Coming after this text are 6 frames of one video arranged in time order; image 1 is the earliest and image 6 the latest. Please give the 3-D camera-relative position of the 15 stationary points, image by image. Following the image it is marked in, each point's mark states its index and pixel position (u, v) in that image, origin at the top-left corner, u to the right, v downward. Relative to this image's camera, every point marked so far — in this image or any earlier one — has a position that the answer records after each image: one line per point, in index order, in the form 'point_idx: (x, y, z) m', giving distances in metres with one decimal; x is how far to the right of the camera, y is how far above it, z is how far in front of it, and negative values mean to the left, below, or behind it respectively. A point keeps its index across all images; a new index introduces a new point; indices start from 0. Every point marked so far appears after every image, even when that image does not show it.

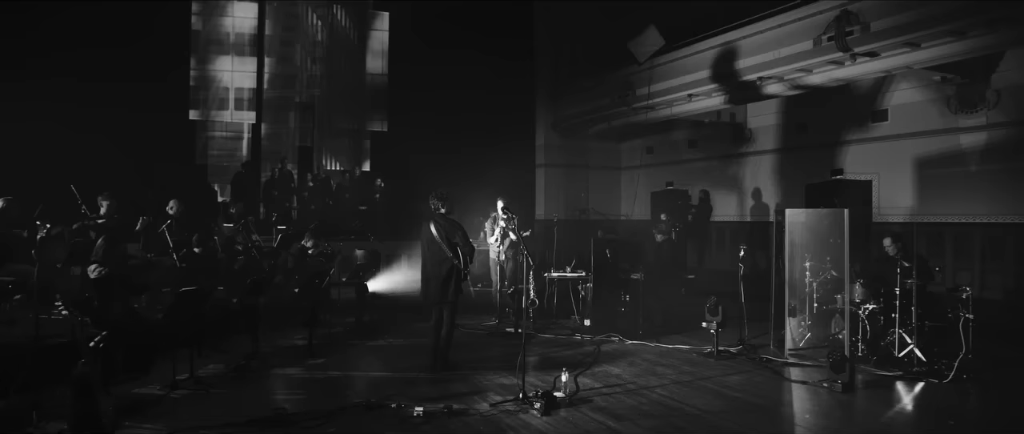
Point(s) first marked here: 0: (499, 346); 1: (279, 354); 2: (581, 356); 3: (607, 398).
0: (-0.3, -1.7, +8.0) m
1: (-2.8, -1.7, +7.3) m
2: (+0.8, -1.7, +7.5) m
3: (+0.9, -1.7, +5.7) m
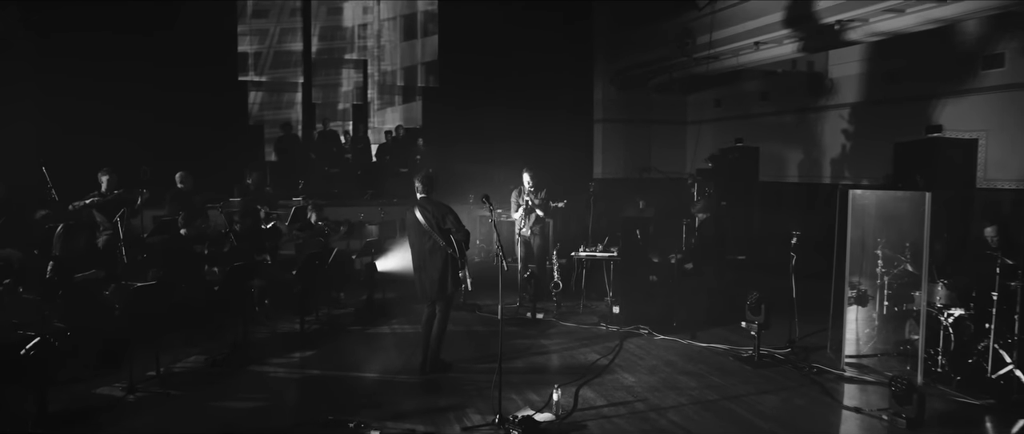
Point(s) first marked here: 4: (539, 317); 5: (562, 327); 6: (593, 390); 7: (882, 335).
0: (-0.1, -1.4, +7.2) m
1: (-2.7, -1.4, +6.8) m
2: (+0.9, -1.5, +6.6) m
3: (+0.7, -1.6, +4.8) m
4: (+0.4, -1.3, +8.2) m
5: (+0.6, -1.4, +7.7) m
6: (+0.7, -1.5, +5.6) m
7: (+3.9, -1.2, +6.4) m
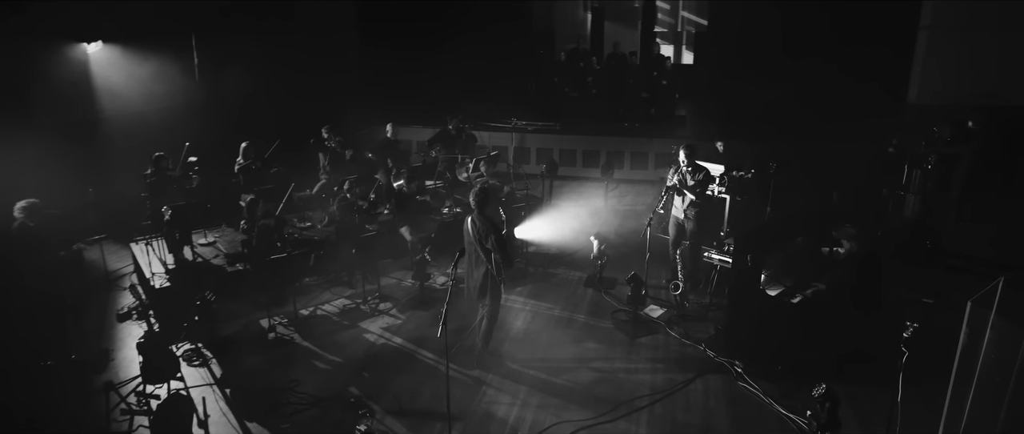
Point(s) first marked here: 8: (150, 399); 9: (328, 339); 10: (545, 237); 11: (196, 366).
0: (+0.9, -1.4, +7.3) m
1: (-1.5, -1.1, +8.2) m
2: (+1.4, -1.8, +6.2) m
3: (+0.2, -2.1, +4.8) m
4: (+1.8, -1.2, +7.8) m
5: (+1.8, -1.4, +7.3) m
6: (+0.7, -1.9, +5.4) m
7: (+3.8, -2.0, +4.5) m
8: (-3.5, -1.8, +6.0) m
9: (-2.2, -1.4, +7.3) m
10: (+0.4, -0.4, +10.4) m
11: (-3.4, -1.6, +6.6) m
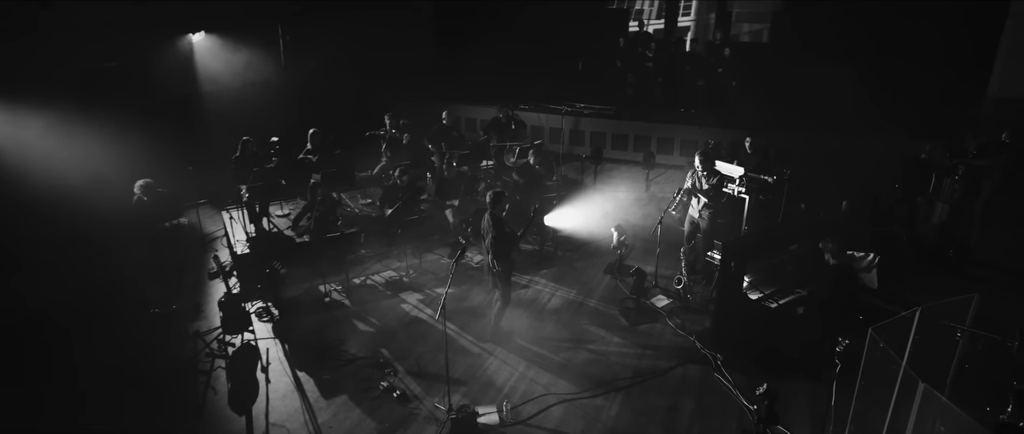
0: (+1.0, -1.4, +8.2) m
1: (-1.2, -0.9, +9.5) m
2: (+1.4, -1.8, +7.1) m
3: (0.0, -2.2, +5.9) m
4: (+2.0, -1.2, +8.6) m
5: (+1.9, -1.4, +8.1) m
6: (+0.6, -2.0, +6.4) m
7: (+3.5, -2.3, +5.1) m
8: (-3.5, -1.6, +7.5) m
9: (-2.0, -1.2, +8.6) m
10: (+1.1, -0.1, +11.3) m
11: (-3.3, -1.4, +8.2) m
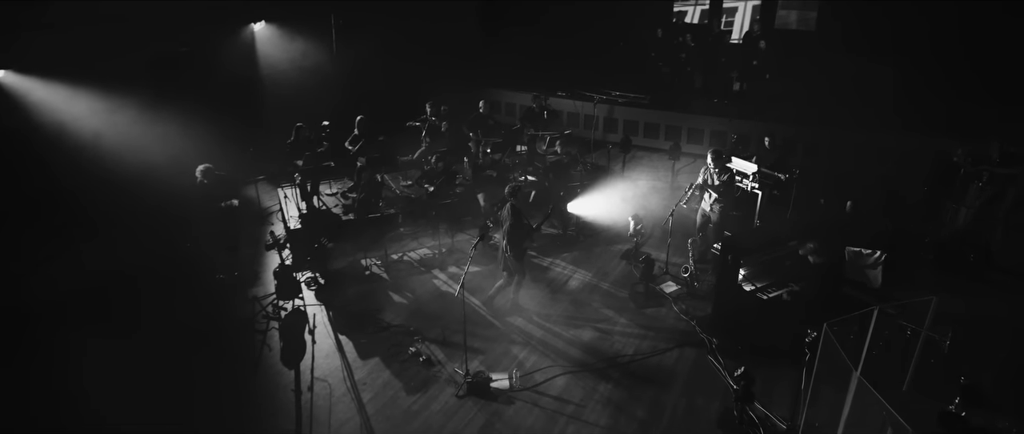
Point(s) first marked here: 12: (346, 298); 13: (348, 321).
0: (+1.3, -1.3, +9.0) m
1: (-0.8, -0.6, +10.4) m
2: (+1.5, -1.7, +7.8) m
3: (+0.1, -2.1, +6.8) m
4: (+2.3, -1.1, +9.3) m
5: (+2.2, -1.3, +8.8) m
6: (+0.7, -1.9, +7.3) m
7: (+3.5, -2.3, +5.7) m
8: (-3.3, -1.3, +8.7) m
9: (-1.7, -1.0, +9.6) m
10: (+1.6, +0.1, +12.0) m
11: (-3.0, -1.1, +9.3) m
12: (-2.5, -1.2, +9.1) m
13: (-2.3, -1.4, +8.5) m
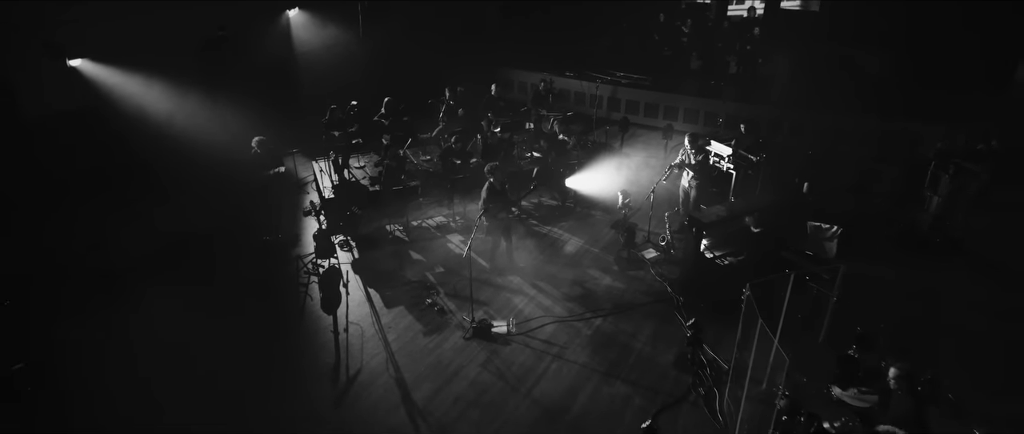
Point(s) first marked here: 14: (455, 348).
0: (+1.3, -0.9, +10.5) m
1: (-0.7, -0.1, +12.0) m
2: (+1.5, -1.4, +9.4) m
3: (0.0, -1.8, +8.4) m
4: (+2.4, -0.7, +10.8) m
5: (+2.2, -0.9, +10.3) m
6: (+0.6, -1.6, +8.9) m
7: (+3.4, -2.1, +7.3) m
8: (-3.3, -0.8, +10.4) m
9: (-1.6, -0.5, +11.2) m
10: (+1.8, +0.7, +13.5) m
11: (-3.0, -0.6, +10.9) m
12: (-2.4, -0.7, +10.8) m
13: (-2.3, -1.0, +10.1) m
14: (-0.8, -1.8, +8.4) m
